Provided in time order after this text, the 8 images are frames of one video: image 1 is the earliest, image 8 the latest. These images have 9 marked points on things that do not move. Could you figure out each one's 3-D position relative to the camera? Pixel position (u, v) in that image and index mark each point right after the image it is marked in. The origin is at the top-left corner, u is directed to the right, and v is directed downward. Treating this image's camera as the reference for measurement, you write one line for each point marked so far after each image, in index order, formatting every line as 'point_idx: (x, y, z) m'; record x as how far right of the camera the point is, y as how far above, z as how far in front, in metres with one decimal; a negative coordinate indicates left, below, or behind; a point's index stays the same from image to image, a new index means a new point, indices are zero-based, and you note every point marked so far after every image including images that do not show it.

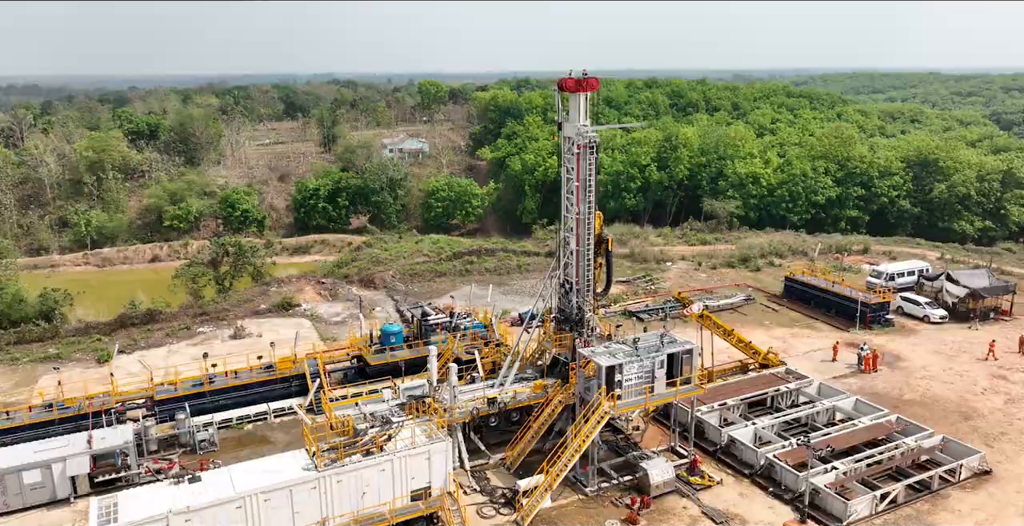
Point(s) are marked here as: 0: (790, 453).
0: (+7.4, -5.1, +19.5) m
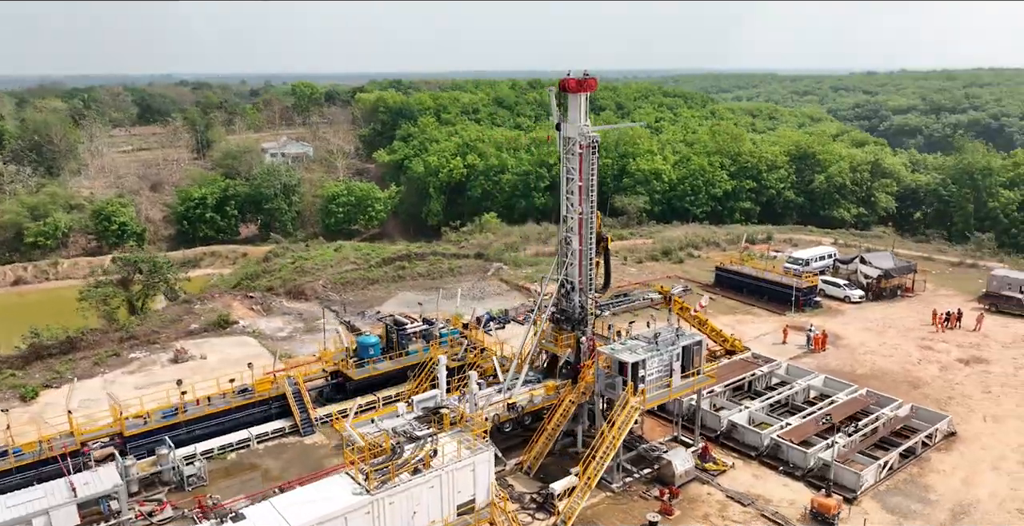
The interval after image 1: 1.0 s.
0: (+7.8, -4.8, +20.7) m
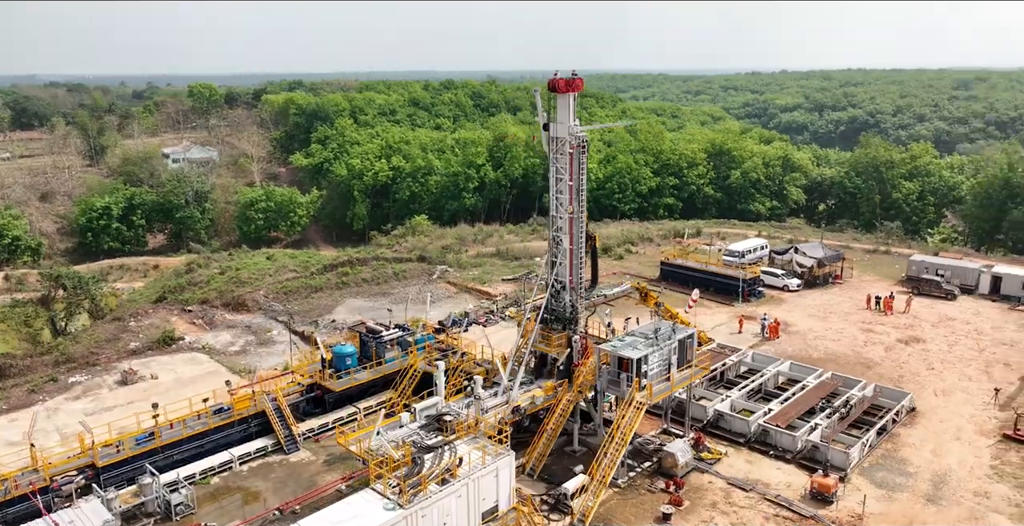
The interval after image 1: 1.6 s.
0: (+7.7, -4.5, +21.6) m
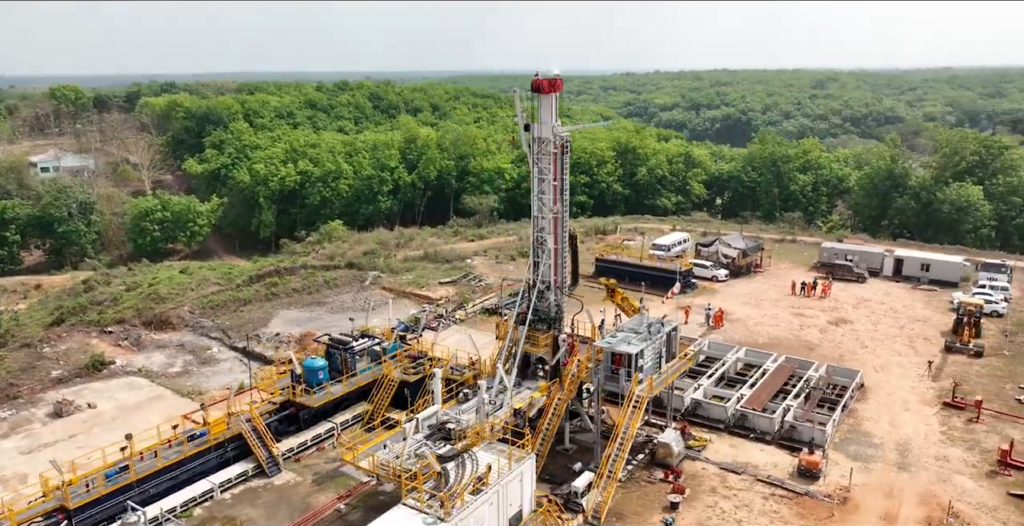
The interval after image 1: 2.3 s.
0: (+7.3, -4.3, +22.6) m
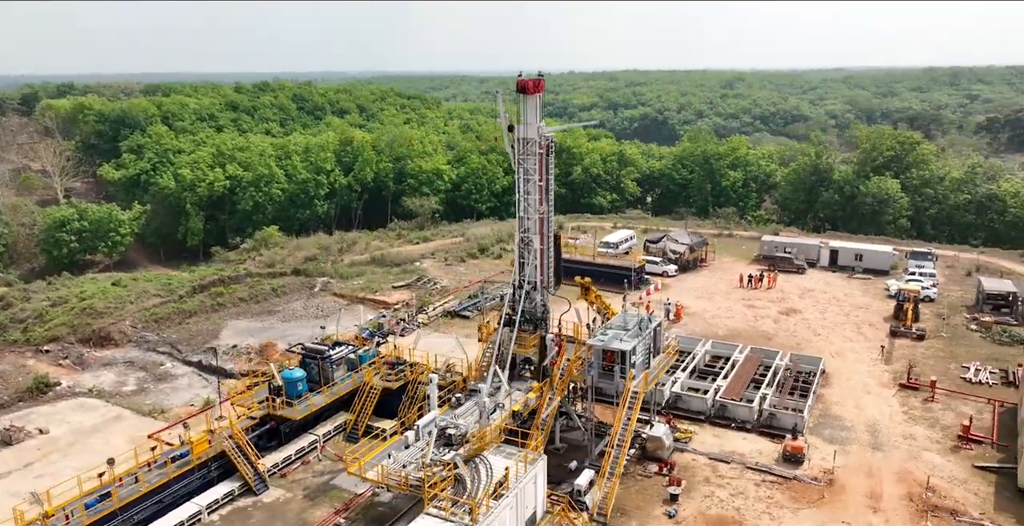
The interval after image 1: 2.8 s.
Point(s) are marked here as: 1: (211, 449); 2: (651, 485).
0: (+6.8, -4.1, +23.3) m
1: (-7.9, -4.8, +19.2) m
2: (+3.6, -5.8, +19.3) m
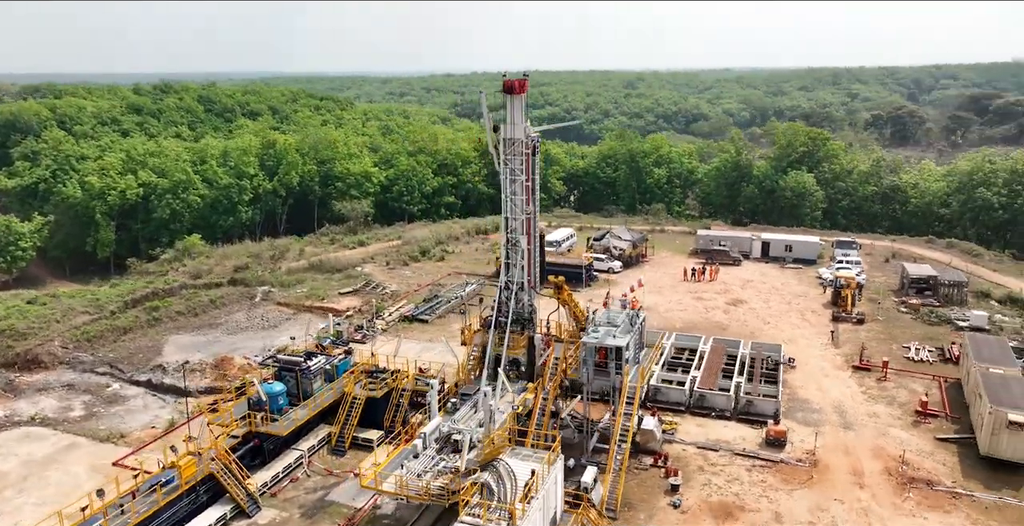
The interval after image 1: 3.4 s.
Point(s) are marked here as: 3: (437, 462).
0: (+6.2, -3.9, +24.1) m
1: (-7.8, -5.1, +18.1) m
2: (+3.7, -5.7, +19.7) m
3: (-1.8, -4.5, +16.9) m
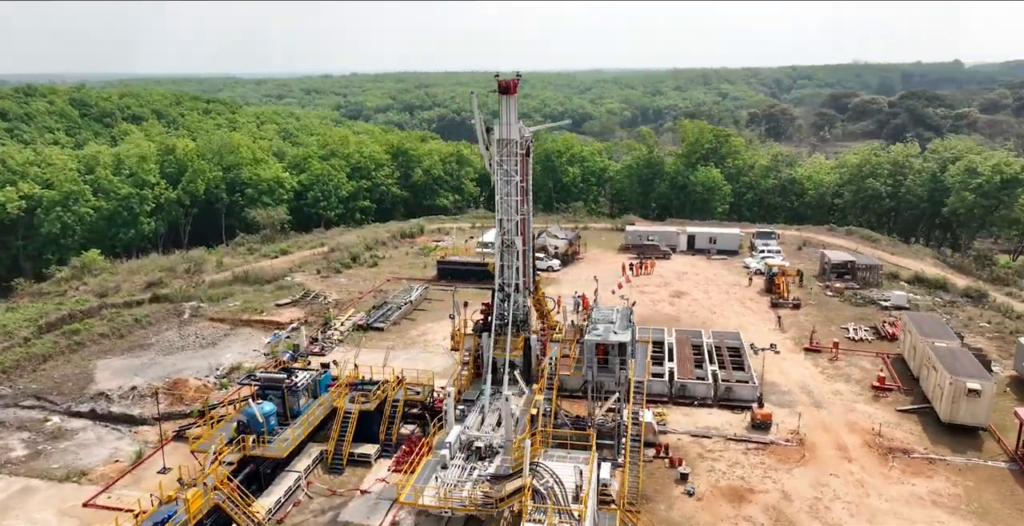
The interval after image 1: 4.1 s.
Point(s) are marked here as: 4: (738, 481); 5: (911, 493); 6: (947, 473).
0: (+5.7, -3.7, +24.9) m
1: (-7.1, -5.5, +16.8) m
2: (+3.9, -5.6, +20.2) m
3: (-1.1, -4.6, +16.5) m
4: (+6.0, -5.8, +19.6) m
5: (+10.2, -5.9, +18.9) m
6: (+11.7, -5.7, +19.9) m
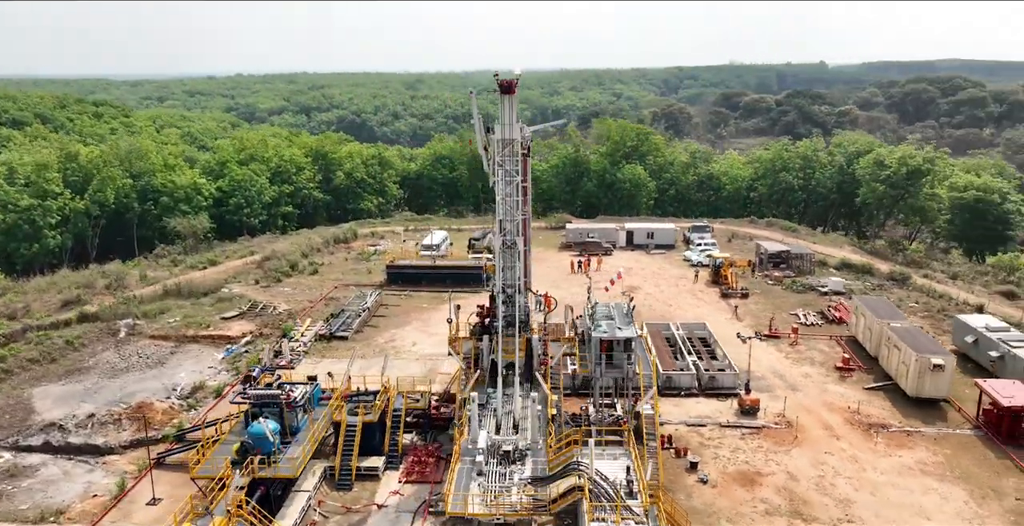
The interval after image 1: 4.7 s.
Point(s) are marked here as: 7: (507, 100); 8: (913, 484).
0: (+5.3, -3.6, +25.5) m
1: (-6.2, -5.8, +15.7) m
2: (+4.3, -5.5, +20.6) m
3: (-0.2, -4.7, +16.2) m
4: (+6.4, -5.6, +20.3) m
5: (+10.7, -5.5, +20.3) m
6: (+12.0, -5.2, +21.5) m
7: (0.0, +4.4, +19.8) m
8: (+10.5, -5.8, +19.3) m
